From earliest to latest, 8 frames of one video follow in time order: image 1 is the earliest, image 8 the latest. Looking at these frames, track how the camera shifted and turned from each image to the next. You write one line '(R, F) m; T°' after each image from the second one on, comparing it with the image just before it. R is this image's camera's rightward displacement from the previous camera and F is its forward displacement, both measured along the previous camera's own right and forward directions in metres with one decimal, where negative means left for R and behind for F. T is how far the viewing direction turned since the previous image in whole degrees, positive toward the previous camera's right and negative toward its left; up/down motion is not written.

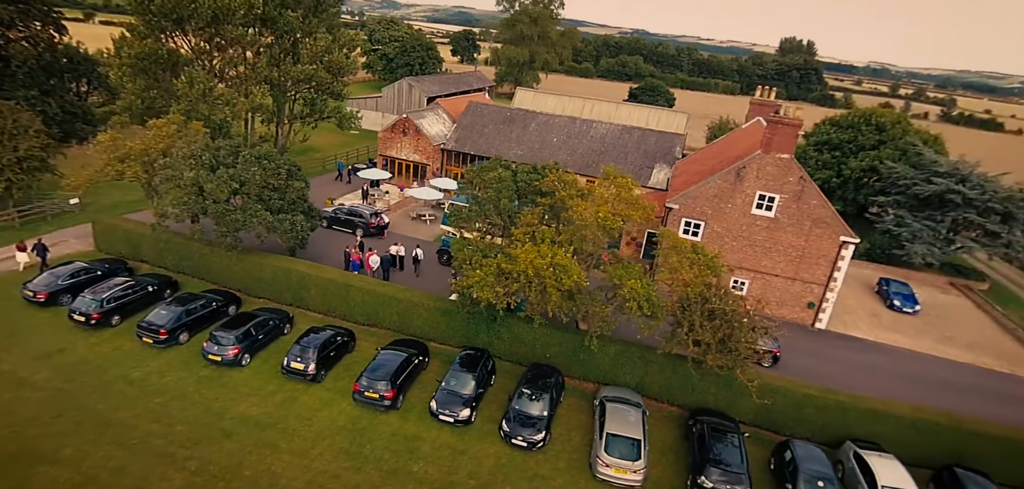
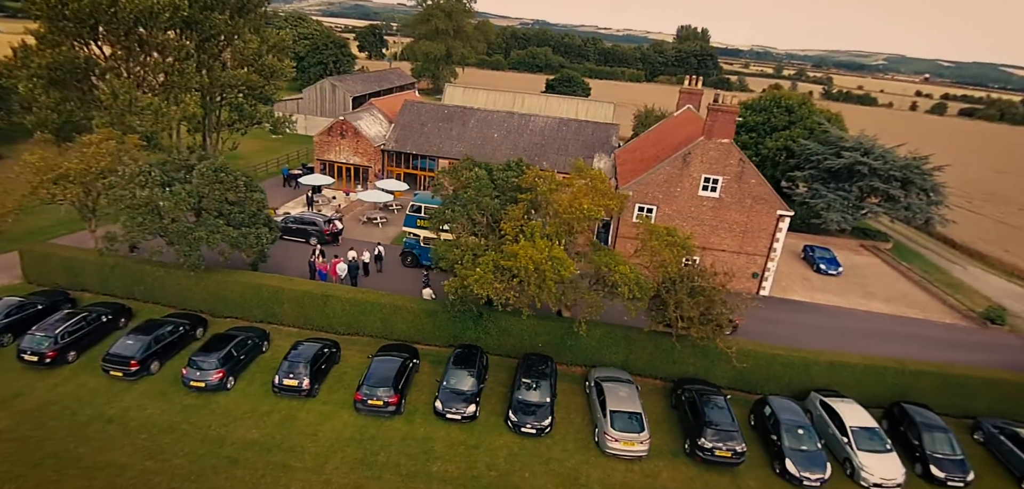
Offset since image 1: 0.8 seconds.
(-2.4, -0.4) m; +8°
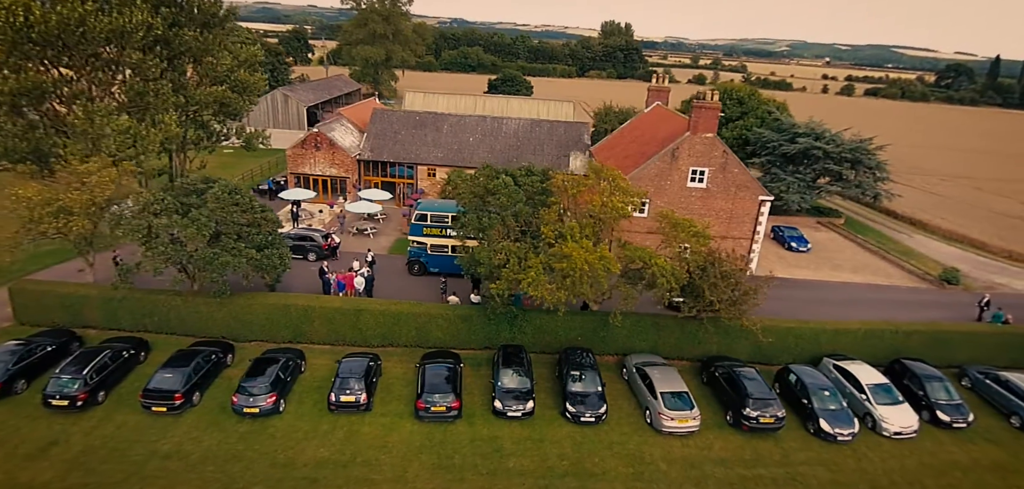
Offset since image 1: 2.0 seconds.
(-3.7, -0.6) m; +6°
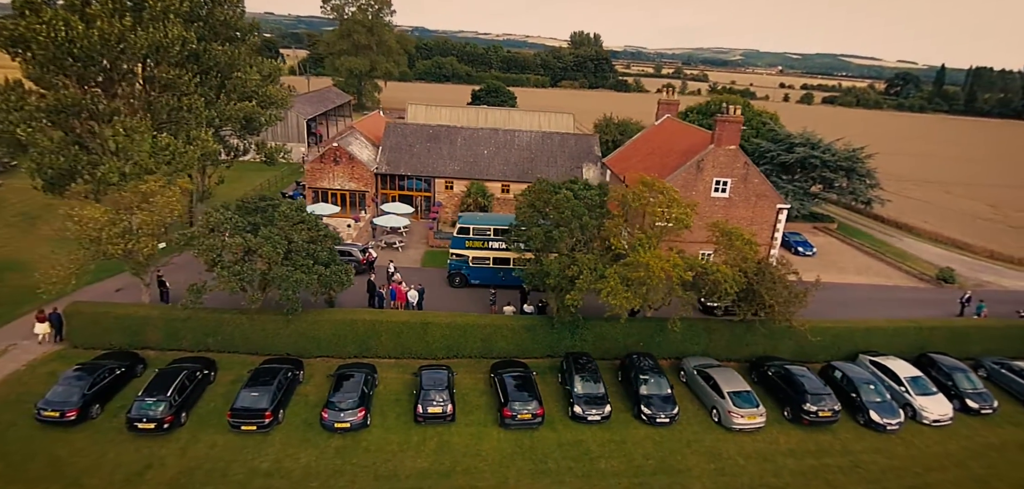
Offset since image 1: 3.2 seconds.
(-3.9, -0.9) m; +3°
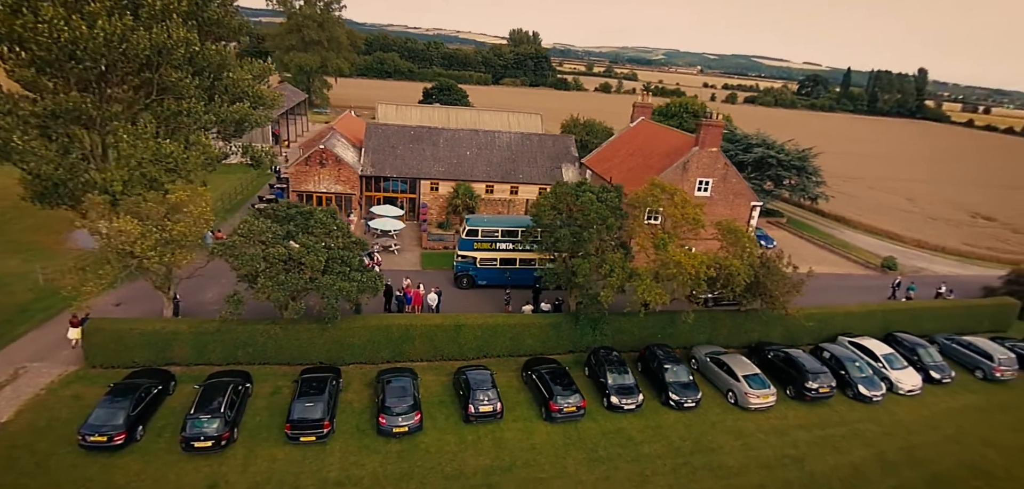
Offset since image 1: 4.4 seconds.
(-3.9, -1.0) m; +6°
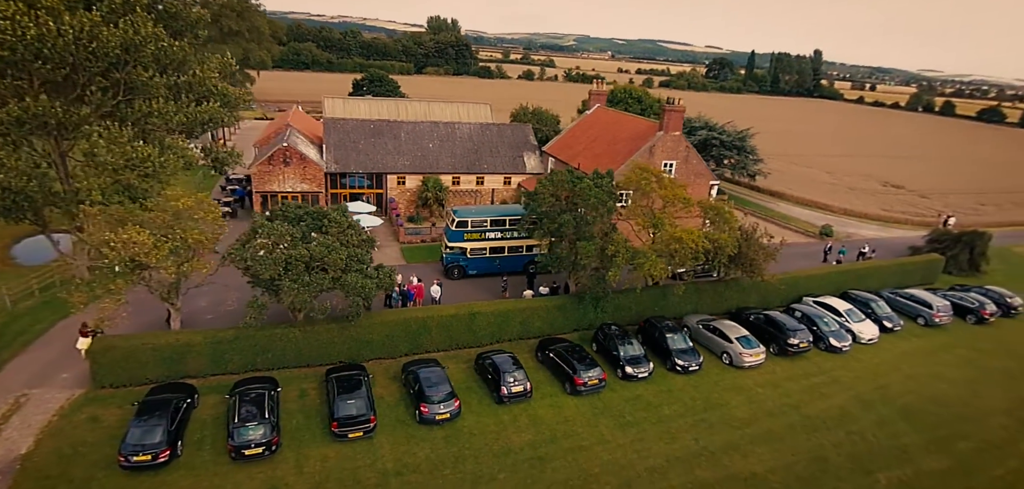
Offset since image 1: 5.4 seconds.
(-3.6, -0.7) m; +8°
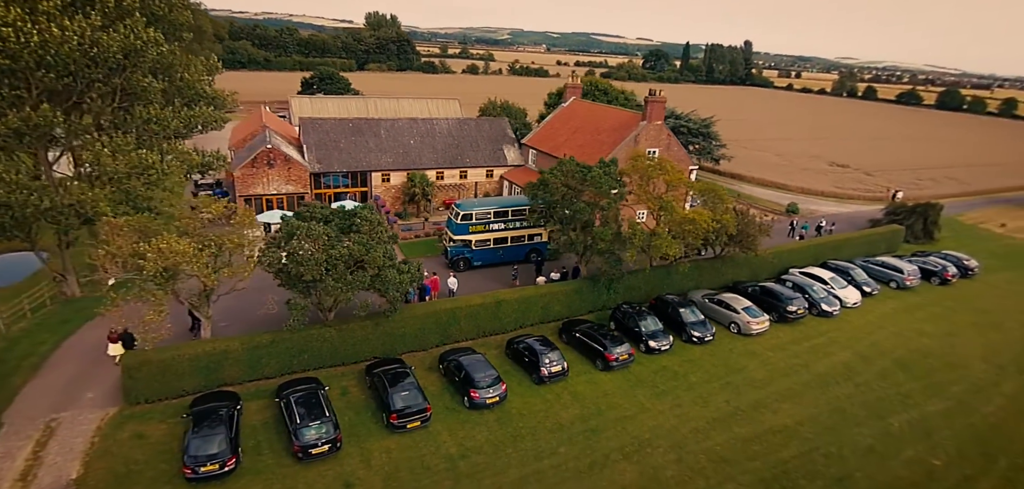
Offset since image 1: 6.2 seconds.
(-3.3, -0.6) m; +5°
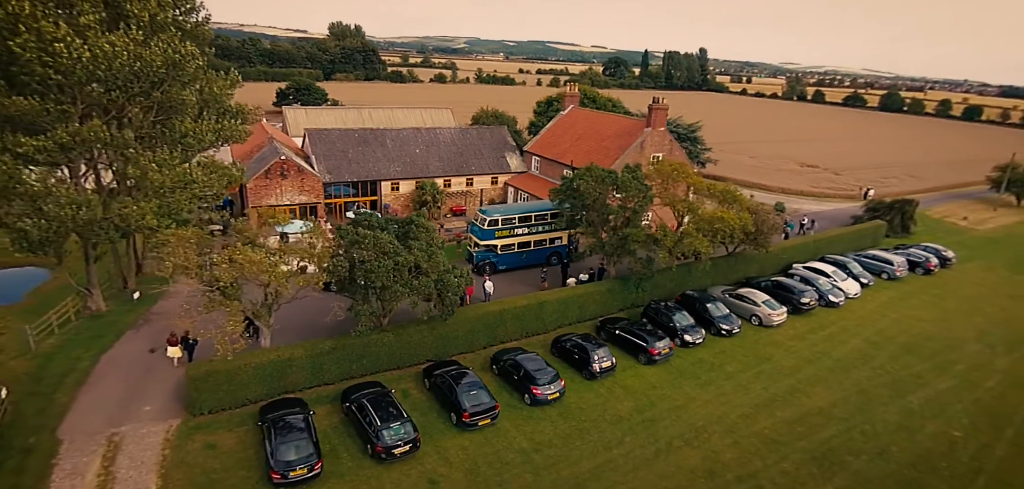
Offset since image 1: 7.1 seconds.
(-3.5, -0.9) m; +3°
